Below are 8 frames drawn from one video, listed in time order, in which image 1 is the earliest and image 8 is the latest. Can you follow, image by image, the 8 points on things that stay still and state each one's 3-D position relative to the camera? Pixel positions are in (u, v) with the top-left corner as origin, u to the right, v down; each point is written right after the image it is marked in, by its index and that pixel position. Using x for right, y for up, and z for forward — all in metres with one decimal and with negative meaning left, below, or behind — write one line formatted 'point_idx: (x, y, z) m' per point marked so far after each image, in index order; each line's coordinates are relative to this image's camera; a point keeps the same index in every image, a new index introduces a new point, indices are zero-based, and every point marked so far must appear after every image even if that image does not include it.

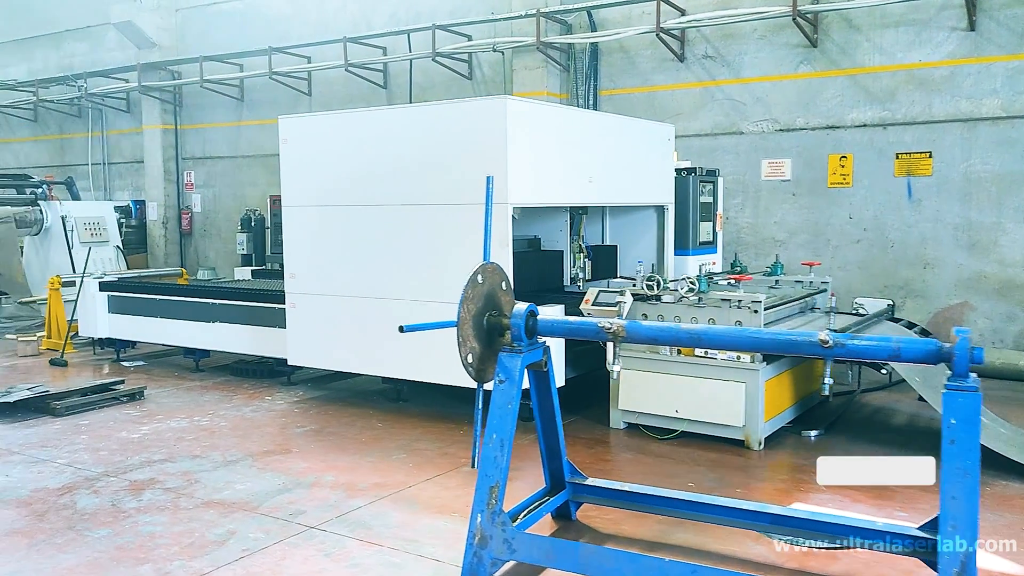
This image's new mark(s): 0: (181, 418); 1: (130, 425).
0: (-1.6, -0.6, +4.2) m
1: (-1.8, -0.7, +4.1) m
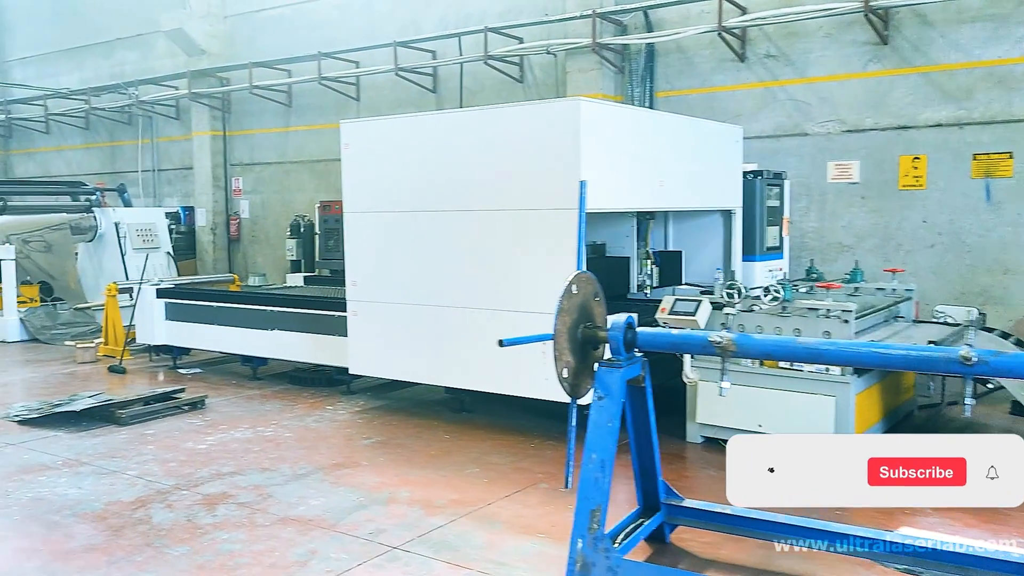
0: (-1.3, -0.7, +4.2) m
1: (-1.5, -0.7, +4.1) m
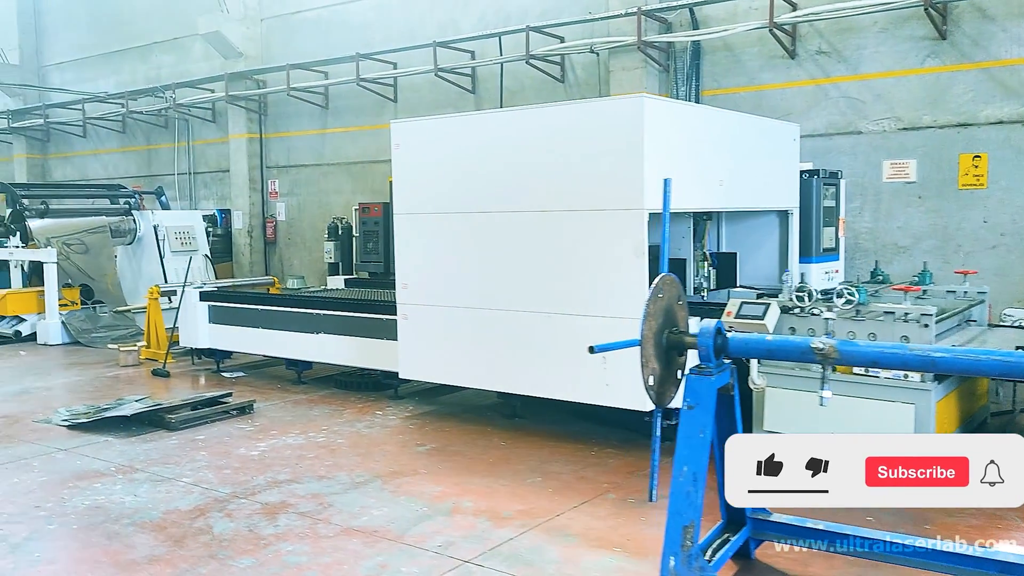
0: (-1.0, -0.7, +4.1) m
1: (-1.2, -0.7, +4.0) m
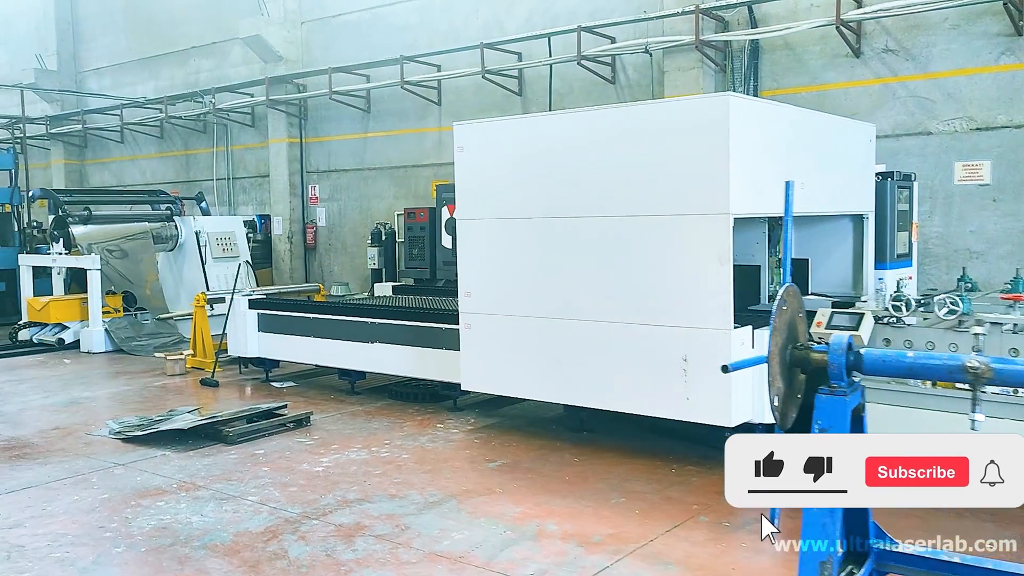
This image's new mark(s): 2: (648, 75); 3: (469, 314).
0: (-0.7, -0.7, +3.9) m
1: (-0.9, -0.7, +3.8) m
2: (+1.1, +1.7, +7.0) m
3: (-0.2, -0.1, +4.3) m
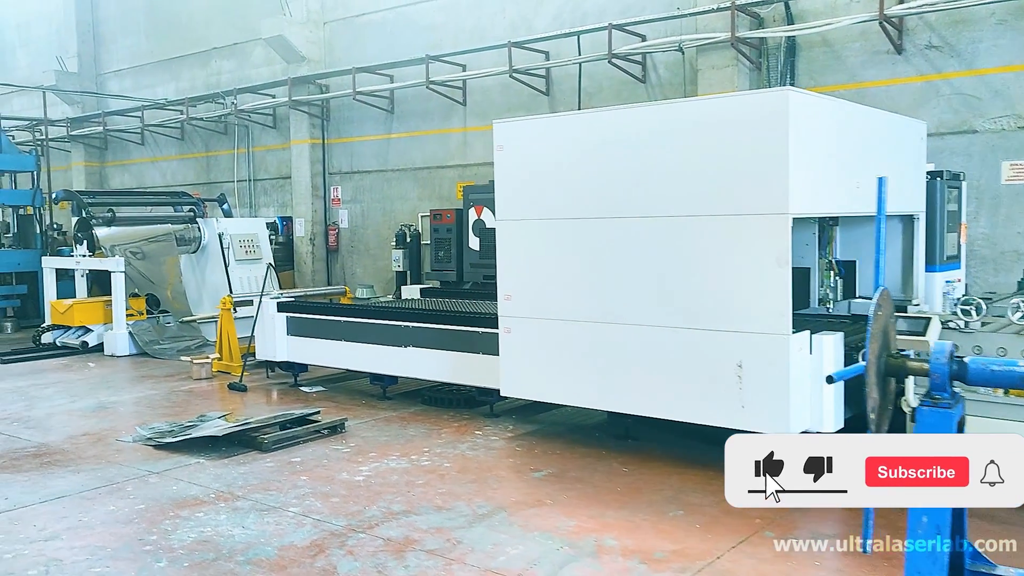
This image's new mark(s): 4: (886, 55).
0: (-0.5, -0.8, +3.8) m
1: (-0.7, -0.8, +3.7) m
2: (+1.3, +1.7, +6.8) m
3: (0.0, -0.1, +4.2) m
4: (+2.6, +1.6, +5.9) m
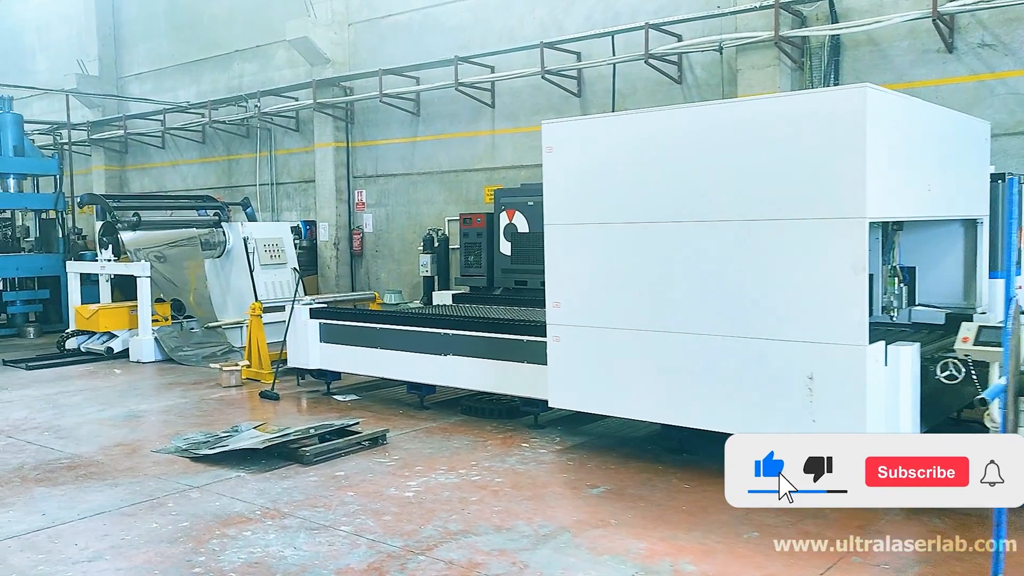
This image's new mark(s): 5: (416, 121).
0: (-0.3, -0.8, +3.7) m
1: (-0.5, -0.8, +3.6) m
2: (+1.6, +1.7, +6.7) m
3: (+0.2, -0.2, +4.0) m
4: (+2.8, +1.6, +5.7) m
5: (-1.0, +1.7, +8.8) m
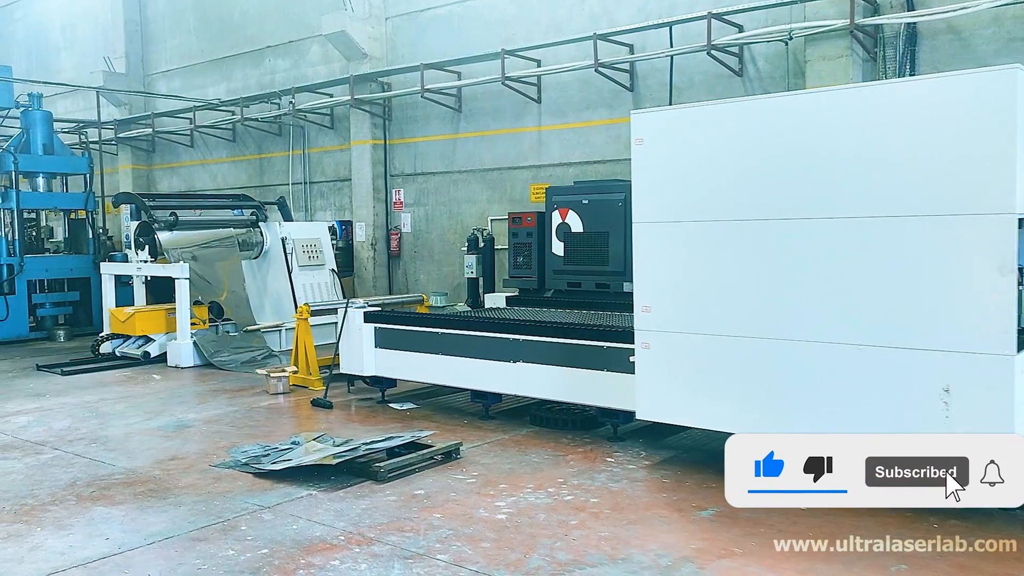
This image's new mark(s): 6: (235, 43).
0: (+0.1, -0.8, +3.4) m
1: (-0.1, -0.8, +3.3) m
2: (+2.0, +1.6, +6.4) m
3: (+0.6, -0.2, +3.7) m
4: (+3.2, +1.5, +5.4) m
5: (-0.5, +1.7, +8.5) m
6: (-3.4, +3.0, +10.6) m
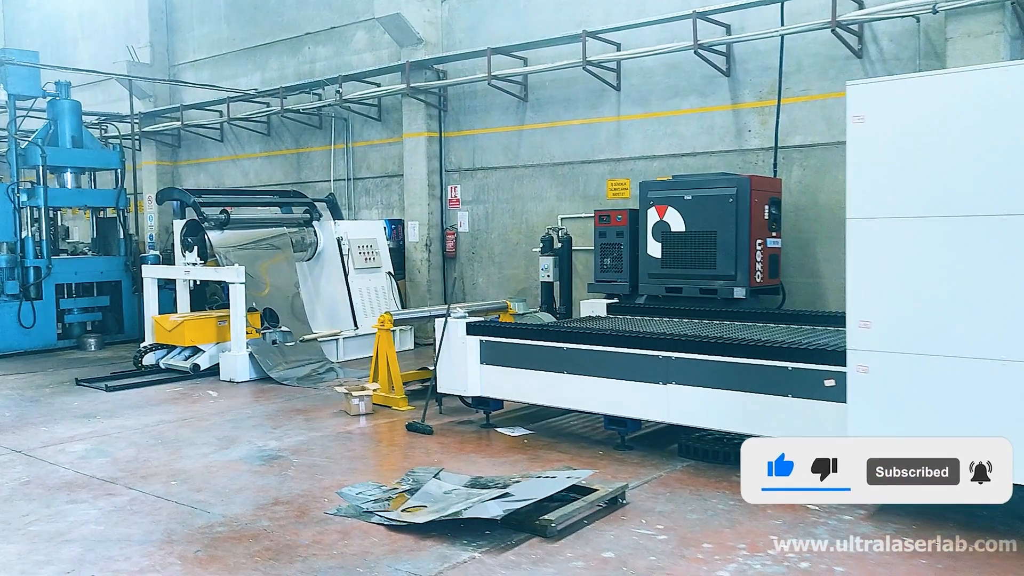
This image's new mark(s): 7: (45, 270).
0: (+0.7, -0.8, +2.7) m
1: (+0.5, -0.8, +2.6) m
2: (+2.6, +1.6, +5.7) m
3: (+1.2, -0.2, +3.1) m
4: (+3.9, +1.5, +4.8) m
5: (+0.1, +1.7, +7.9) m
6: (-2.8, +3.0, +9.9) m
7: (-4.2, +0.2, +7.8) m
